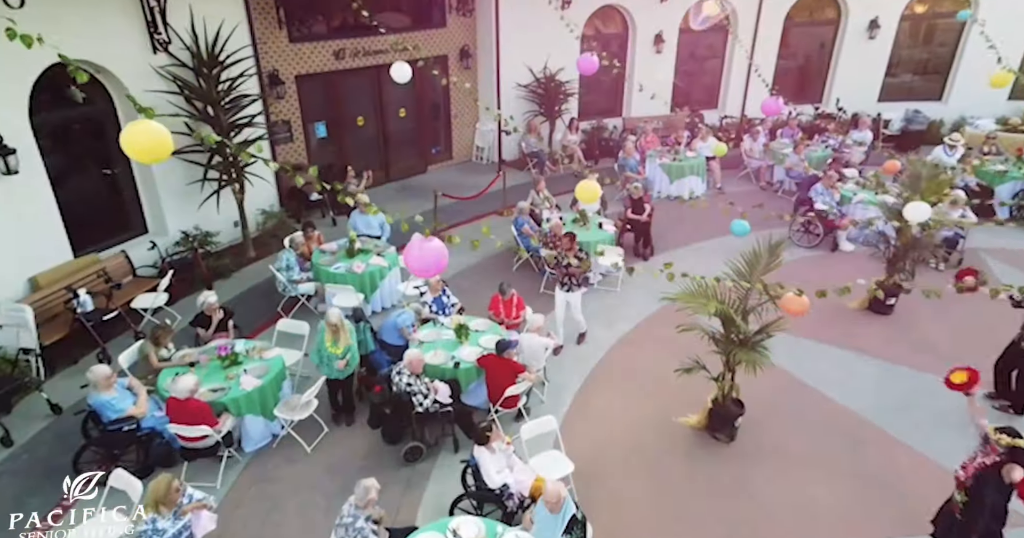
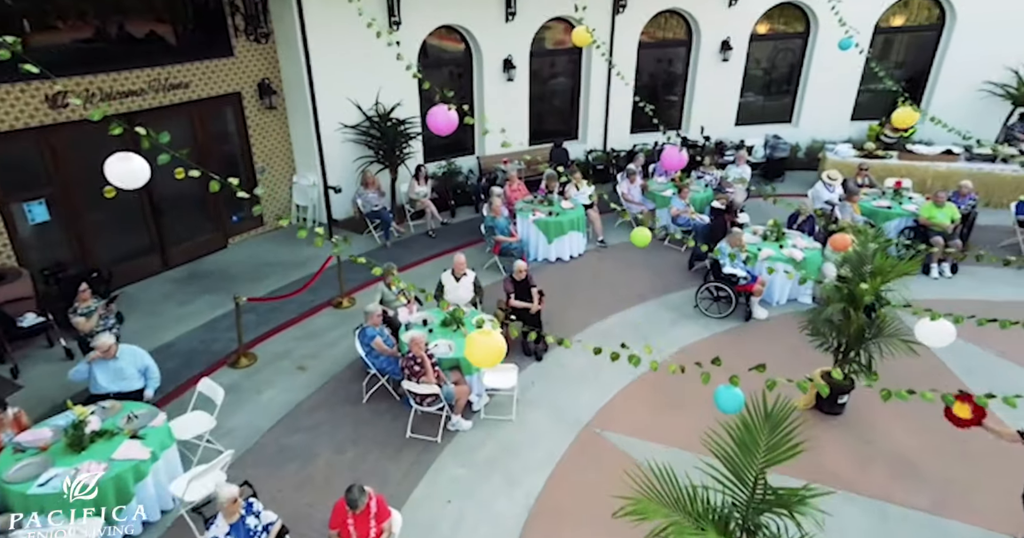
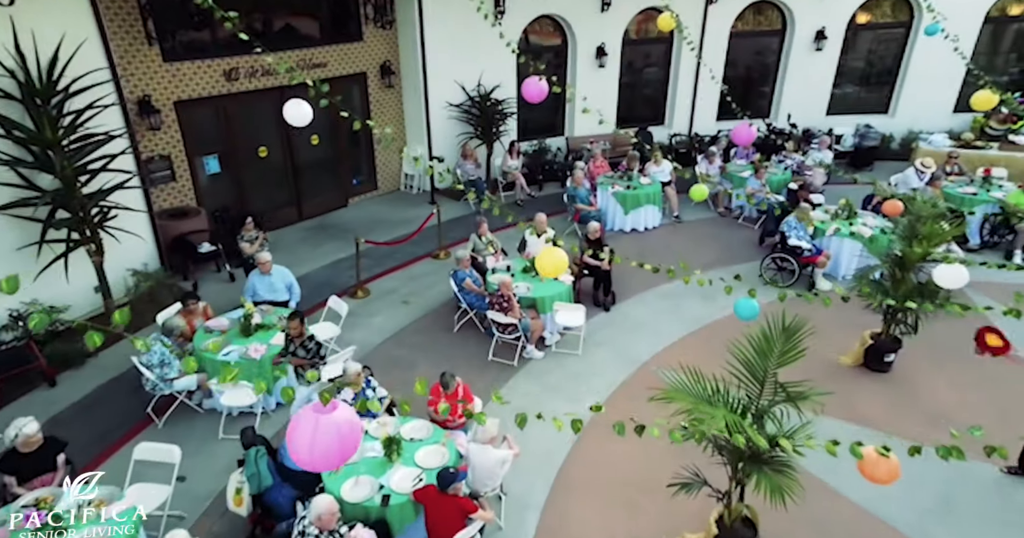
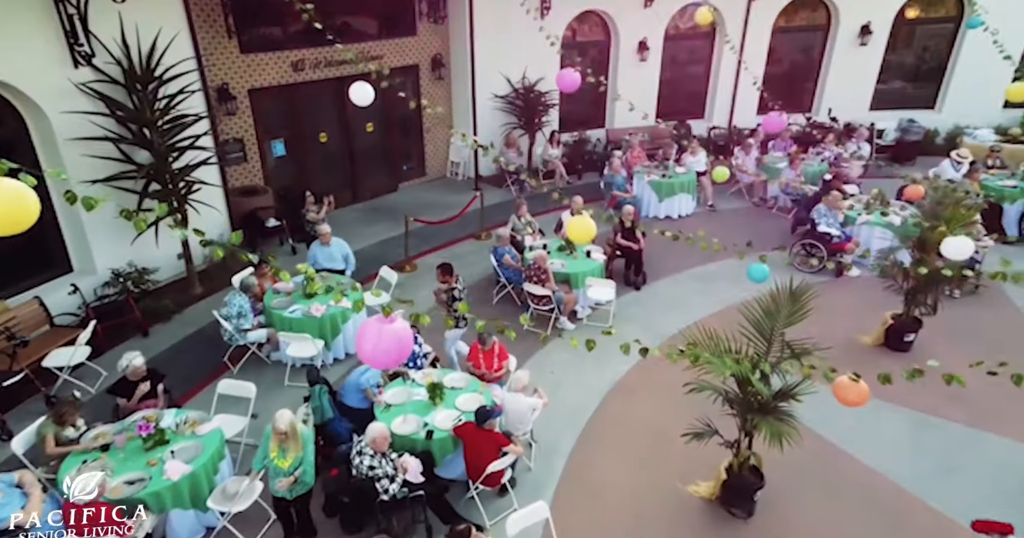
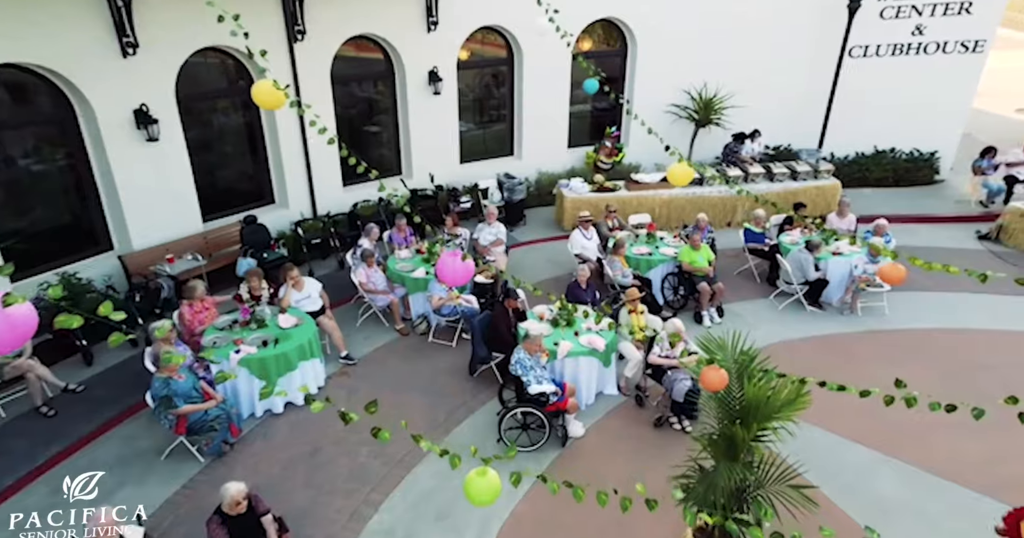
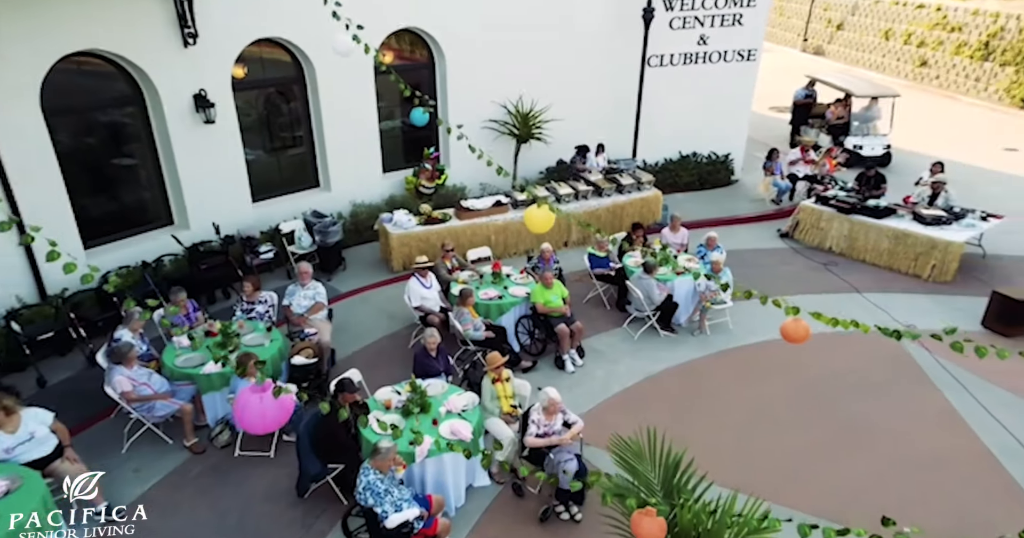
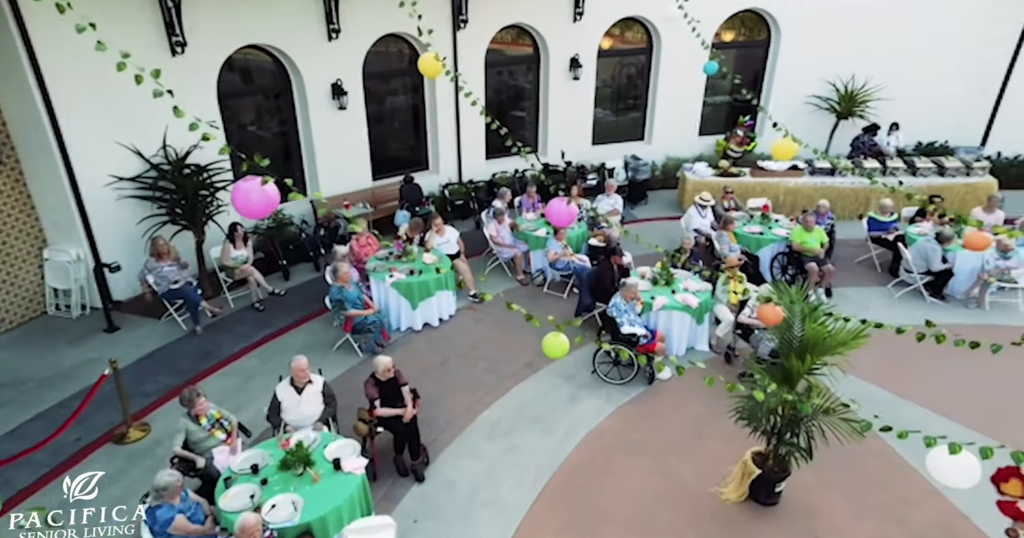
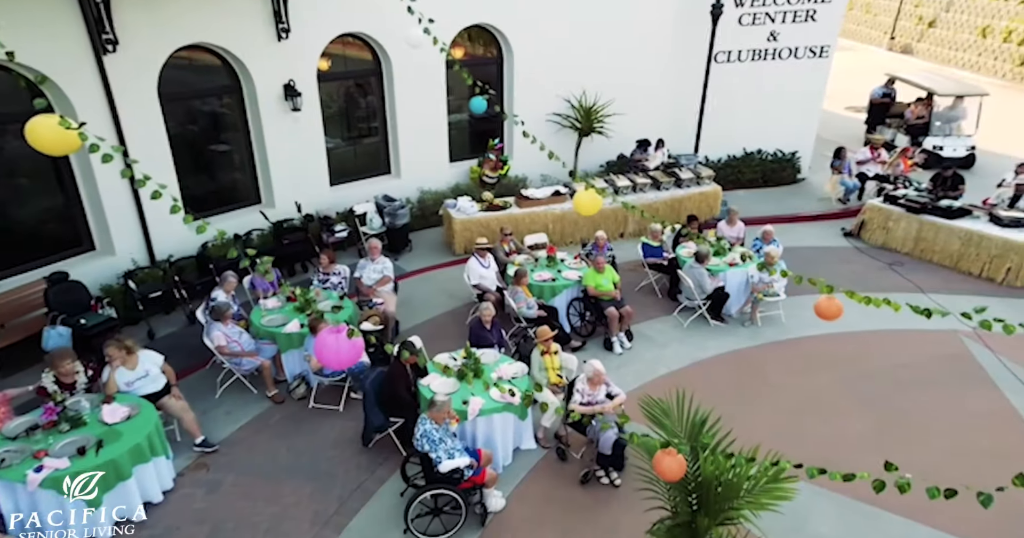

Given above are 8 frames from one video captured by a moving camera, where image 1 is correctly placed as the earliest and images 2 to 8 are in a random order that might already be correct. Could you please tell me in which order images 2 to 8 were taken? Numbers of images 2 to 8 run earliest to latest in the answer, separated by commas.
4, 3, 2, 7, 5, 8, 6
